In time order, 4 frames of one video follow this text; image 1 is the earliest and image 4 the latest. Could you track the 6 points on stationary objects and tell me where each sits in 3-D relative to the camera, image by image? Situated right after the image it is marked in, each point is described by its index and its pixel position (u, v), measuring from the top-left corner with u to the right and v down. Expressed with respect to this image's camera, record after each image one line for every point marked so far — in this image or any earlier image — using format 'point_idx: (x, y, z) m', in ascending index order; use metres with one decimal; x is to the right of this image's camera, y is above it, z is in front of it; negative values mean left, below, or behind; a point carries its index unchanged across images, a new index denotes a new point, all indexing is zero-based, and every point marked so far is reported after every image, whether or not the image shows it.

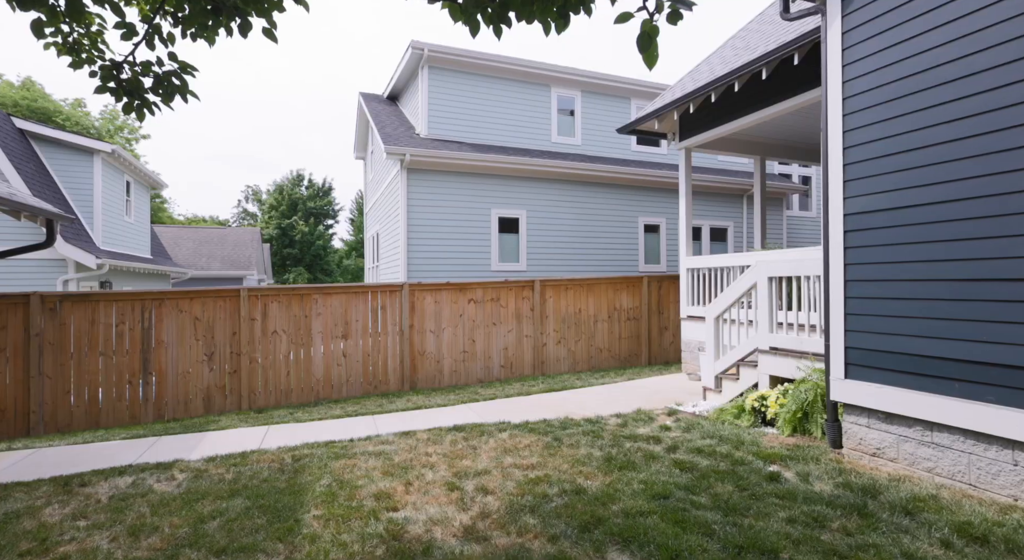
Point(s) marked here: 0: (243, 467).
0: (-2.3, -1.6, +4.8) m
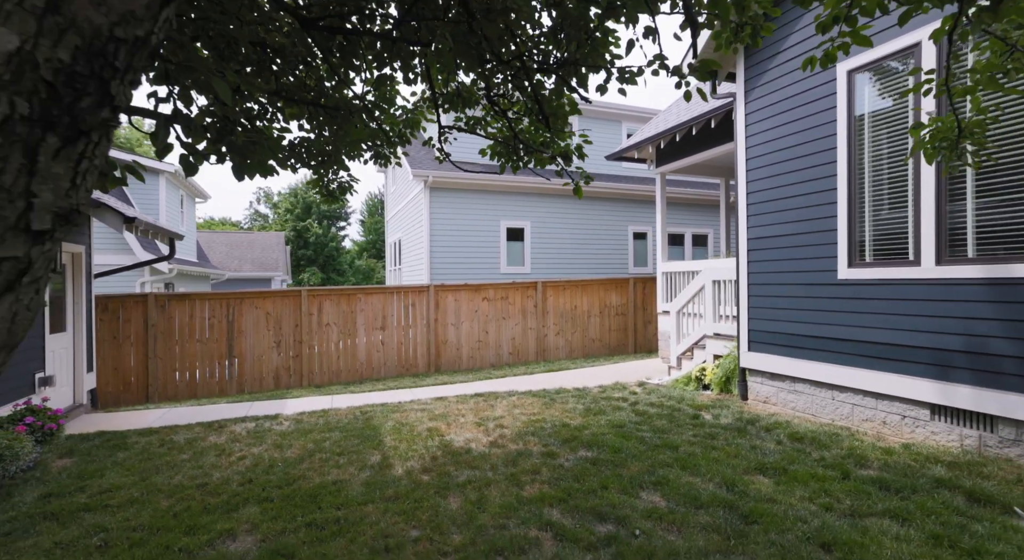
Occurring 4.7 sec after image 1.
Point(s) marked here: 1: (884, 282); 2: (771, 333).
0: (-2.2, -1.7, +6.8) m
1: (+3.1, 0.0, +4.6) m
2: (+2.7, -0.6, +5.8) m
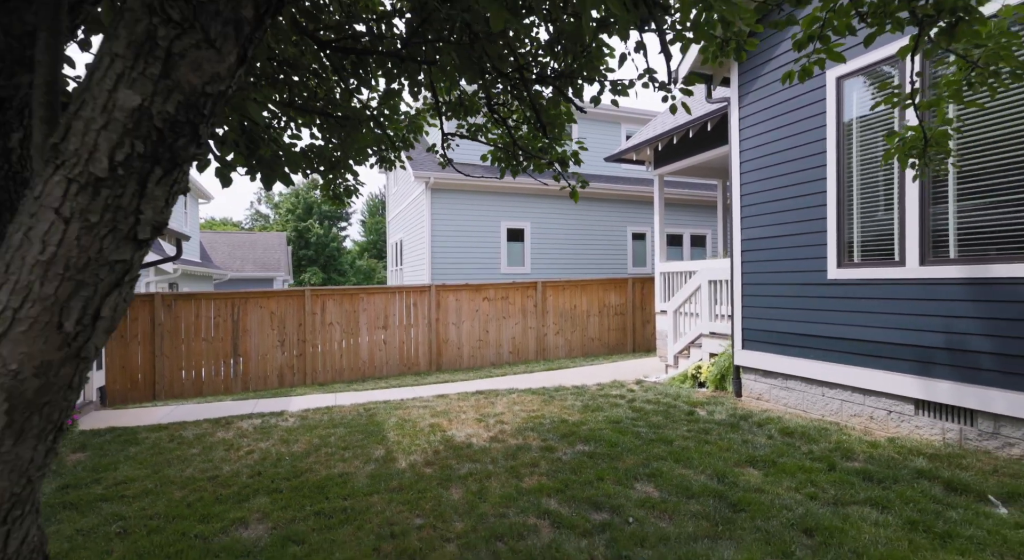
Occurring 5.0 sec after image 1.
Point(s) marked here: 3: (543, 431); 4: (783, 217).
0: (-2.2, -1.7, +7.0) m
1: (+3.1, 0.0, +4.8) m
2: (+2.7, -0.6, +5.9) m
3: (+0.3, -1.5, +5.6) m
4: (+2.8, +0.7, +5.7) m
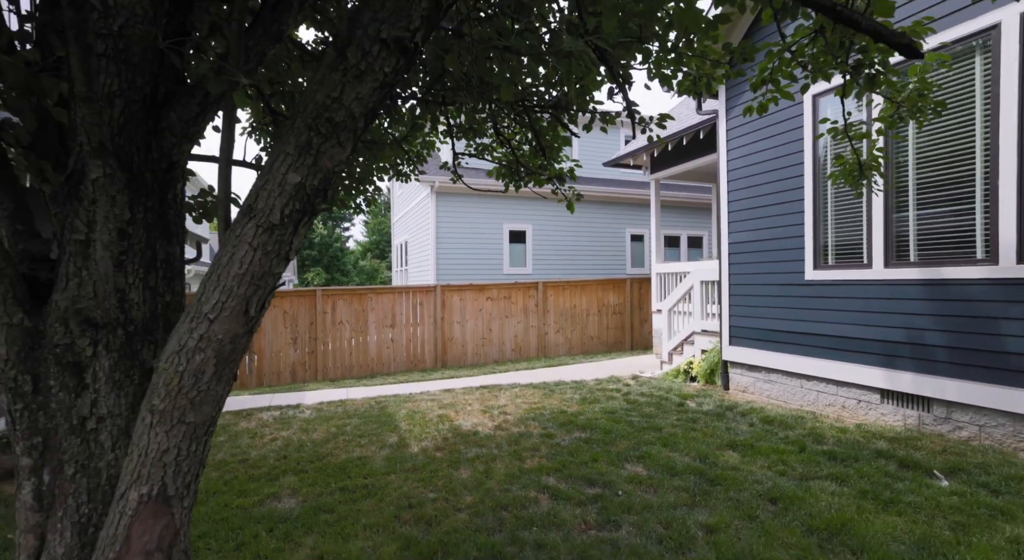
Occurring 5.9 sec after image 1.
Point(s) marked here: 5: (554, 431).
0: (-2.2, -1.7, +7.4) m
1: (+3.1, 0.0, +5.2) m
2: (+2.7, -0.6, +6.4) m
3: (+0.3, -1.5, +6.1) m
4: (+2.8, +0.6, +6.1) m
5: (+0.4, -1.5, +5.6) m
